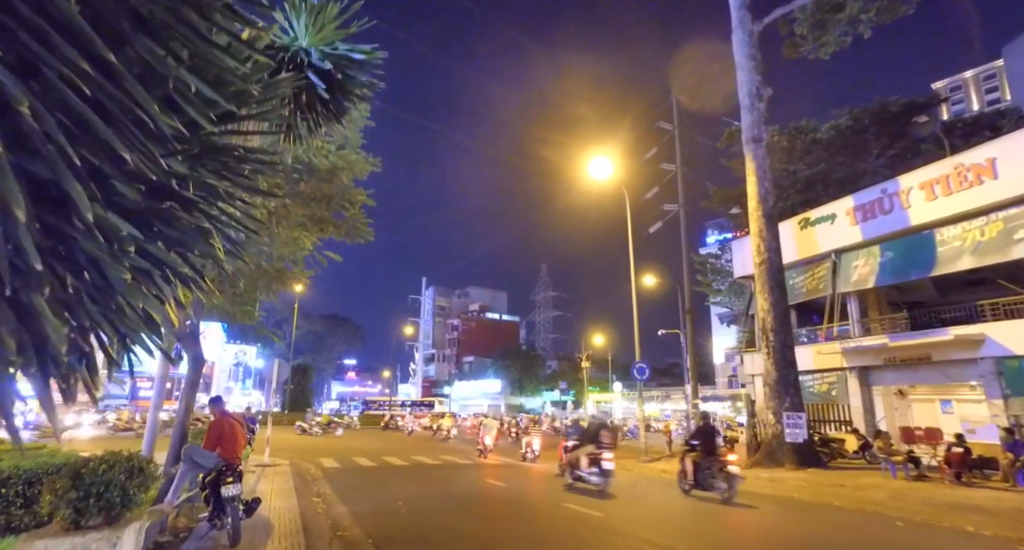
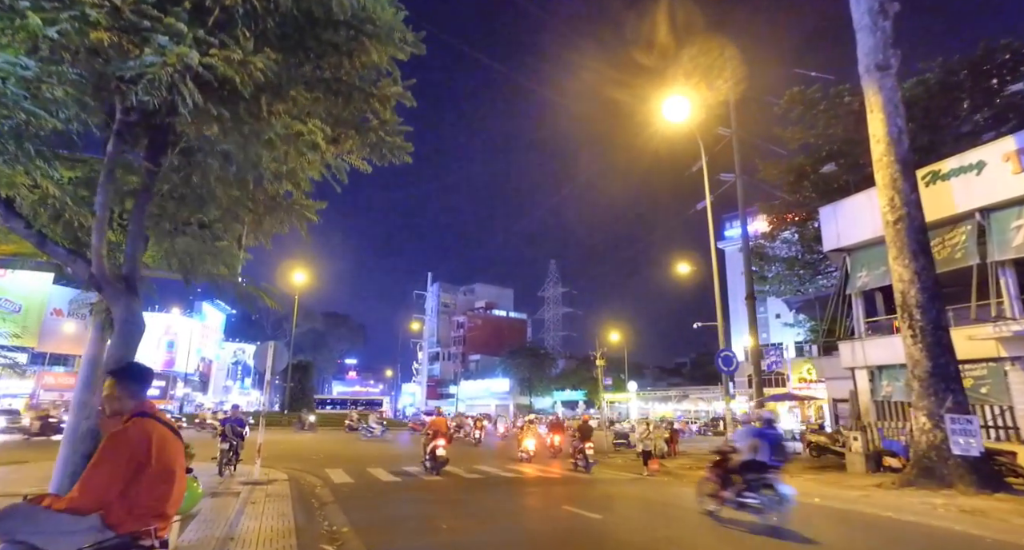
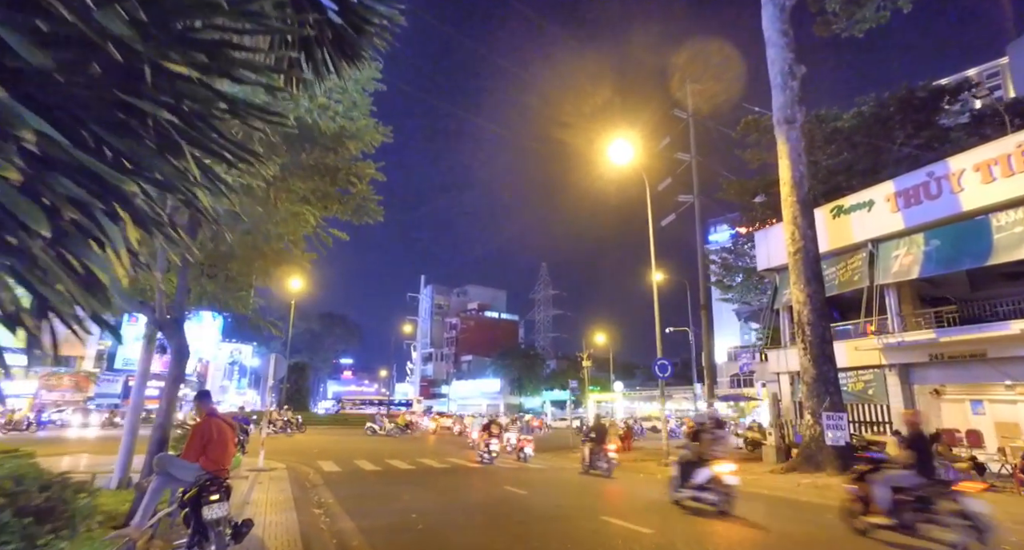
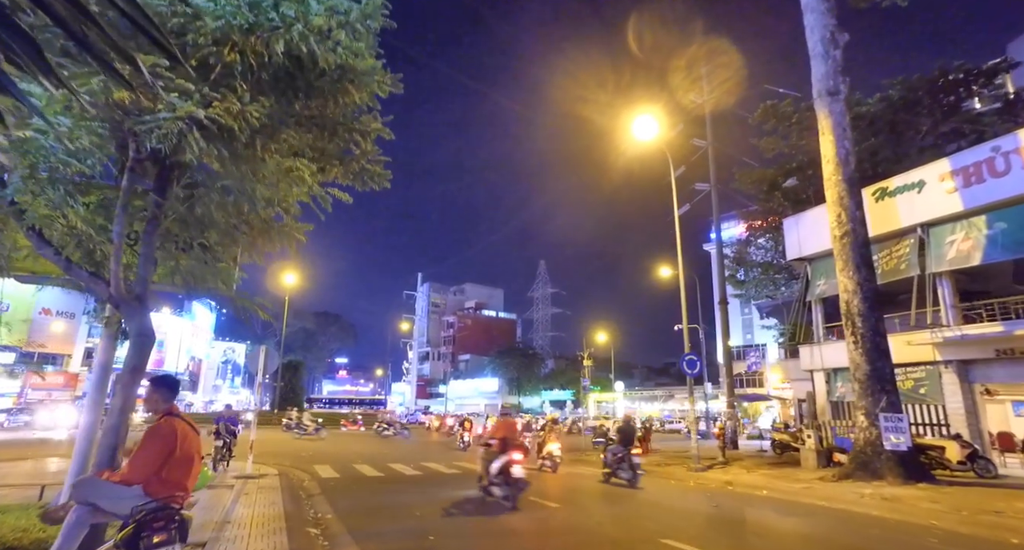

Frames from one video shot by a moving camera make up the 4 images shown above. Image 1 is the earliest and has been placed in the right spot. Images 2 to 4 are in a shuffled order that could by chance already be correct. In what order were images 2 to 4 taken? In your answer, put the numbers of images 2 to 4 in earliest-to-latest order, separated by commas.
3, 4, 2
